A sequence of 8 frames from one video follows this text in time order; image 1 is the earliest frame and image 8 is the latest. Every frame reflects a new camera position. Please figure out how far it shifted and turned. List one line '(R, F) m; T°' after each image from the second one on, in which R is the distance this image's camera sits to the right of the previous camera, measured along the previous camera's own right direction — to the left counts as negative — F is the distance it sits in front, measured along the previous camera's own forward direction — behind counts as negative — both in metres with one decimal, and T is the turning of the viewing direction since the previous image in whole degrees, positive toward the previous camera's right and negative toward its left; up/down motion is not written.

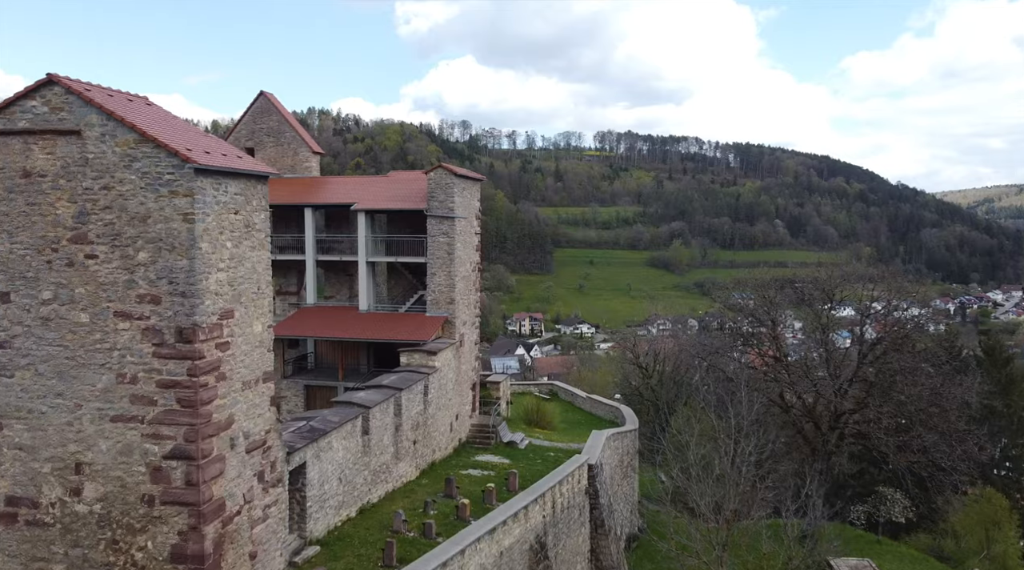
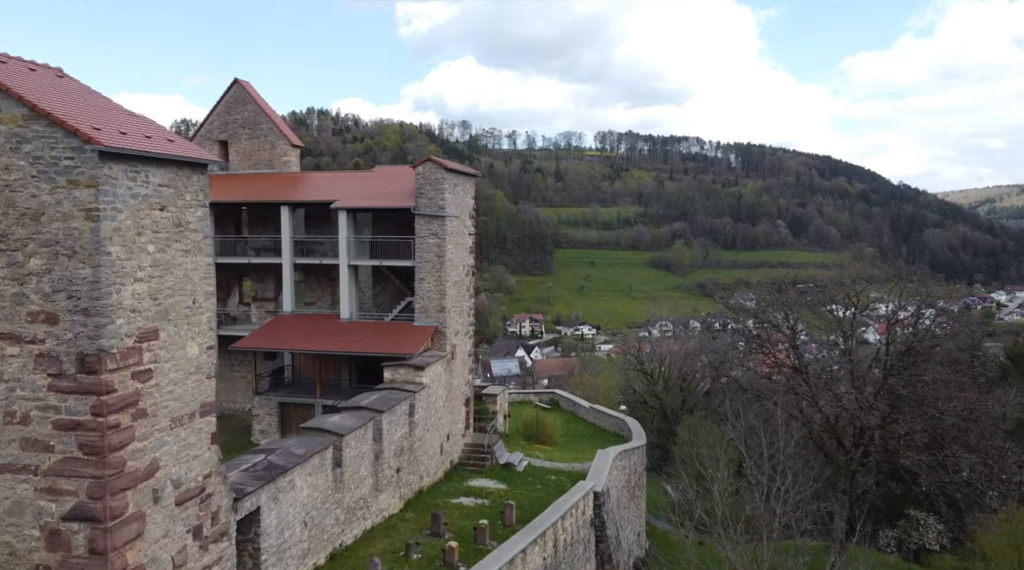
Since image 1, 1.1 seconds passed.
(+0.1, +1.8) m; 0°
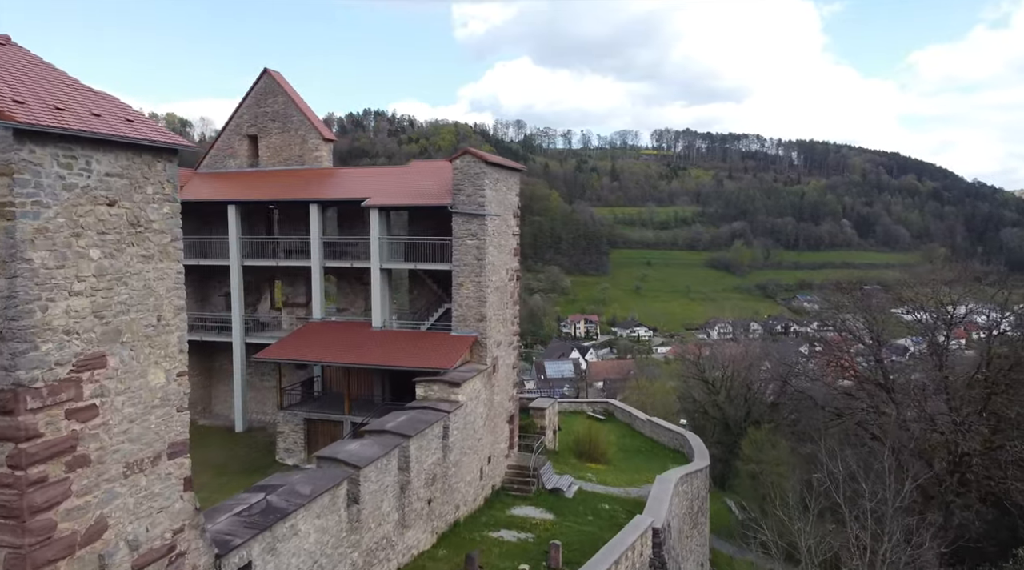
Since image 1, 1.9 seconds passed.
(+0.1, +1.7) m; -4°
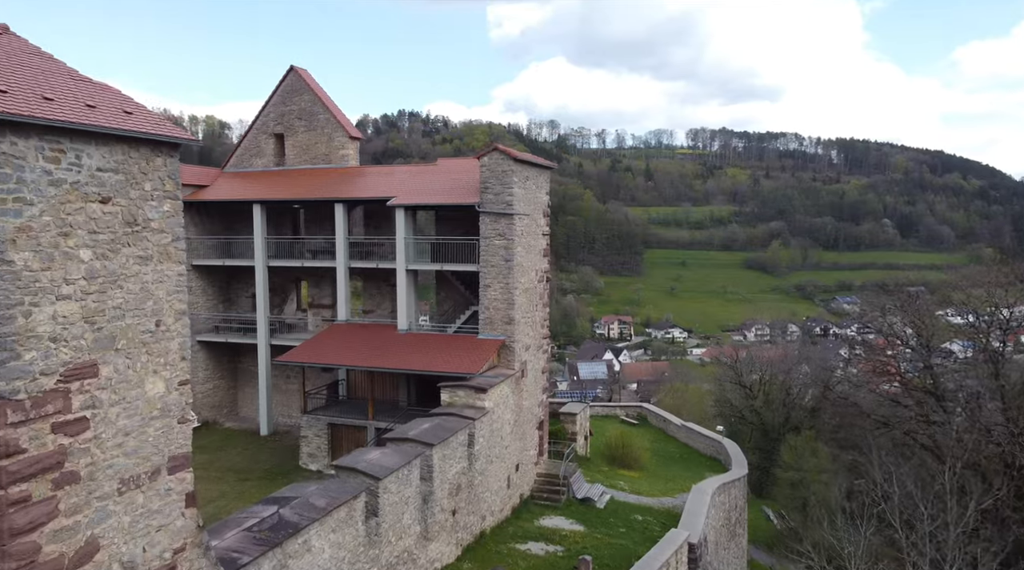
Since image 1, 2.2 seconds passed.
(+0.1, +0.5) m; -2°
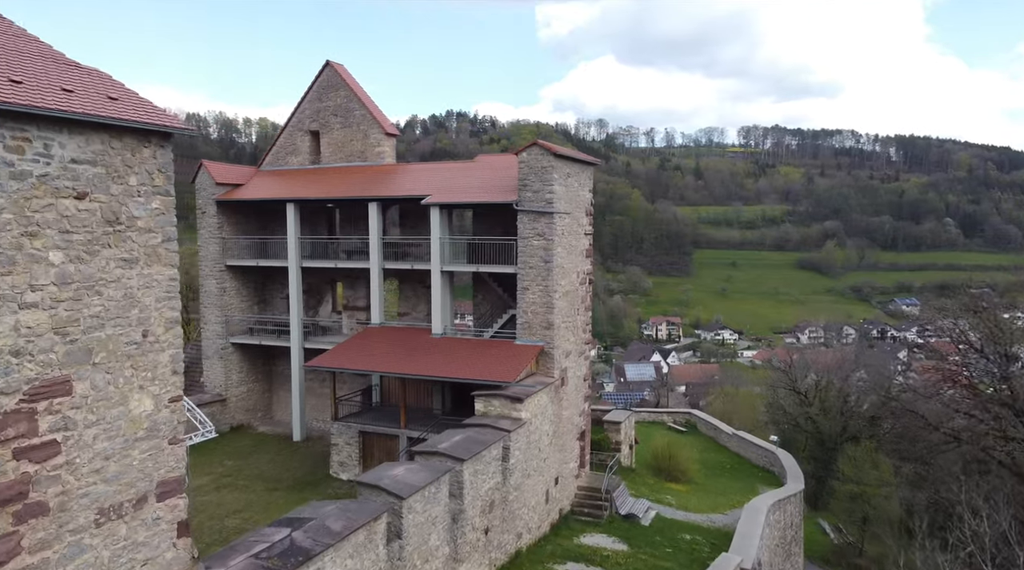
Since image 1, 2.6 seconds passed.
(+0.1, +0.8) m; -3°
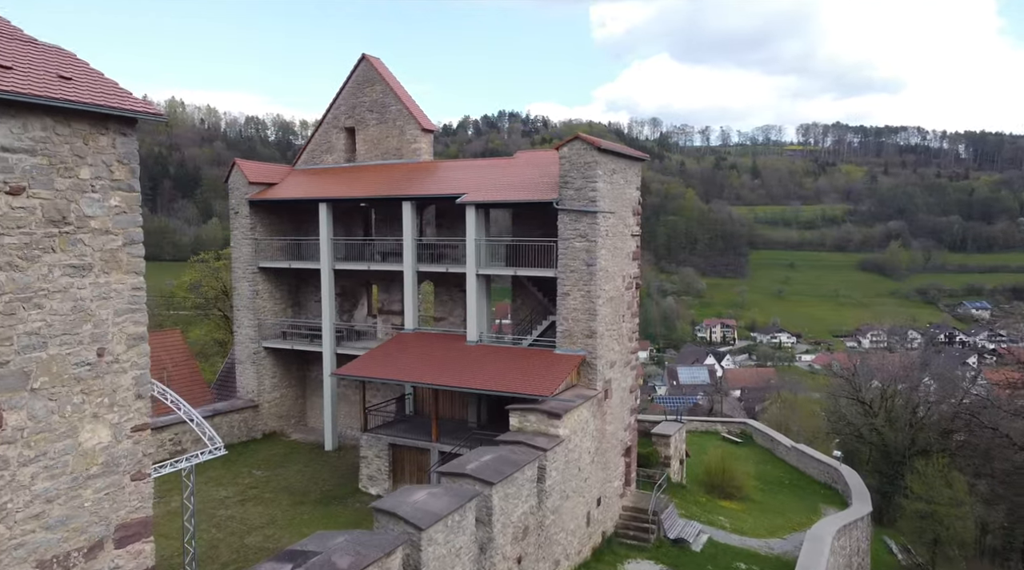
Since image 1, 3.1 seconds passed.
(+0.2, +0.9) m; -4°
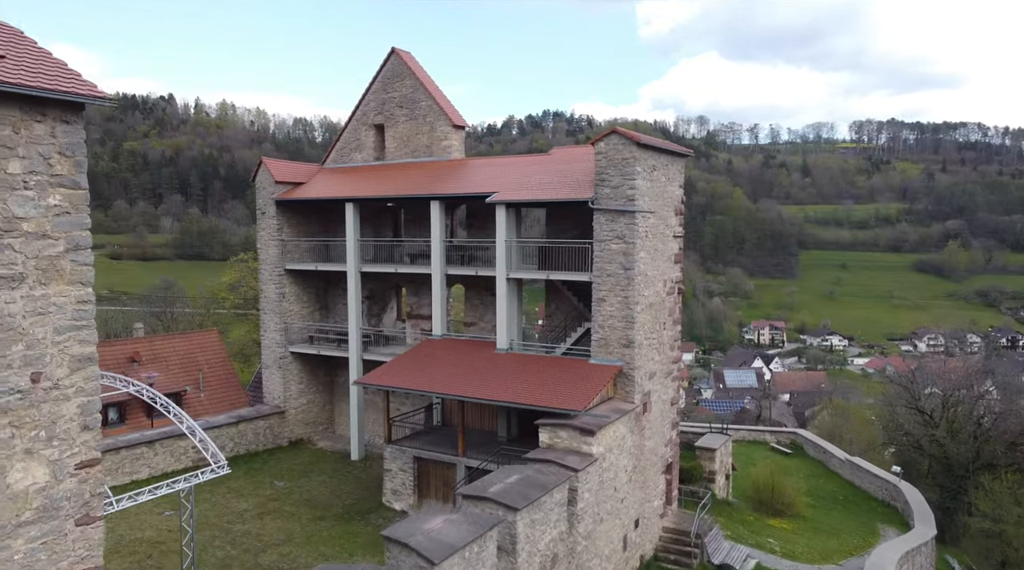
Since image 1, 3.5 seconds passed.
(+0.2, +0.8) m; -3°
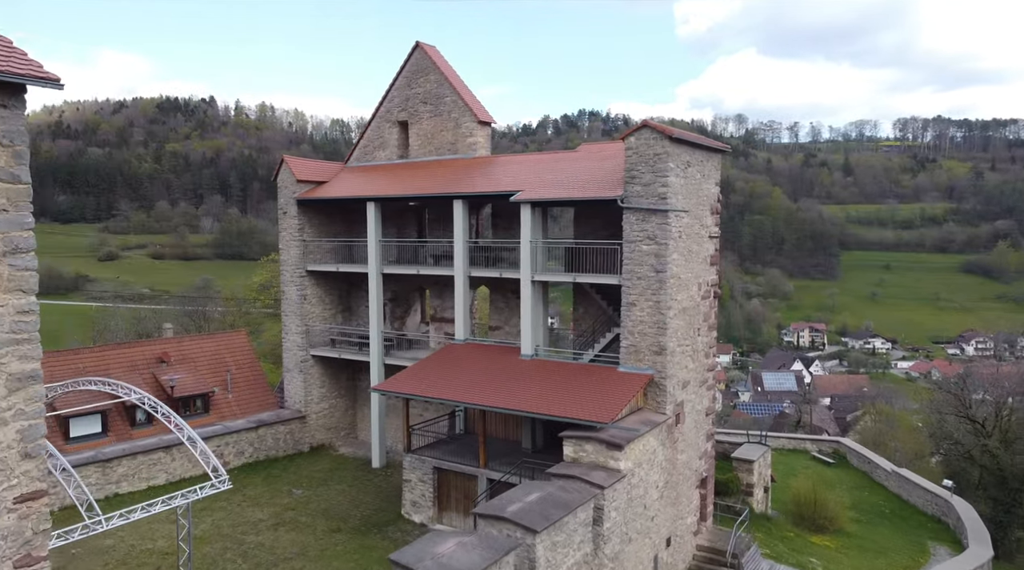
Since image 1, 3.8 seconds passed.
(+0.2, +0.6) m; -2°
